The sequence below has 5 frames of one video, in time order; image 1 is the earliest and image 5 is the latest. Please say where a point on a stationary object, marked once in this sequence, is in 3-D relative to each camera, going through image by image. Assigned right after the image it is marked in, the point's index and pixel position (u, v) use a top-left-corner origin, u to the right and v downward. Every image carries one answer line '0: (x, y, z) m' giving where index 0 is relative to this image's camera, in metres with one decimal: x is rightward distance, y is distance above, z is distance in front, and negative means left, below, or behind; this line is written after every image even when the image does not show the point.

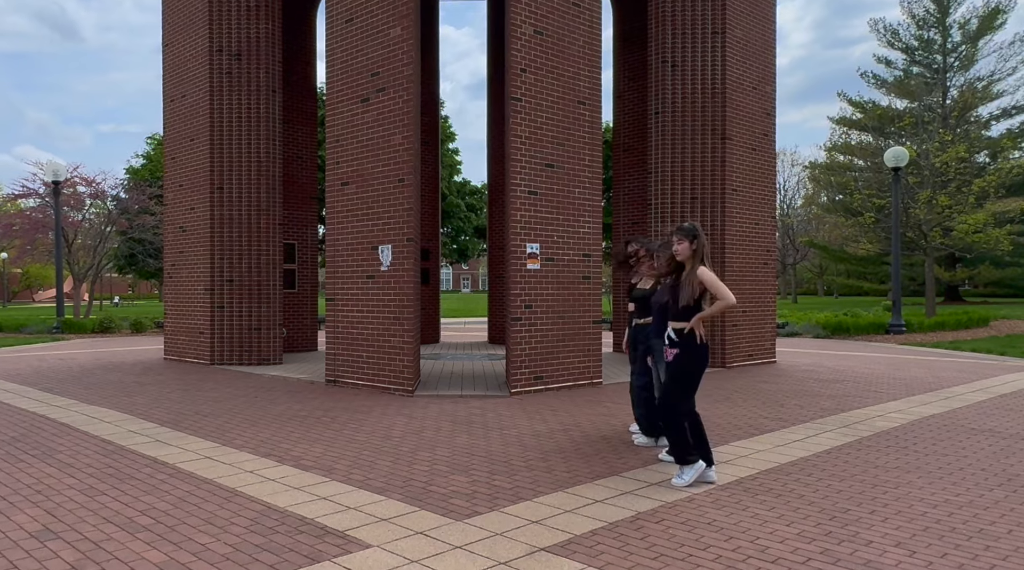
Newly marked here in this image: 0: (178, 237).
0: (-5.9, +0.9, +14.1) m
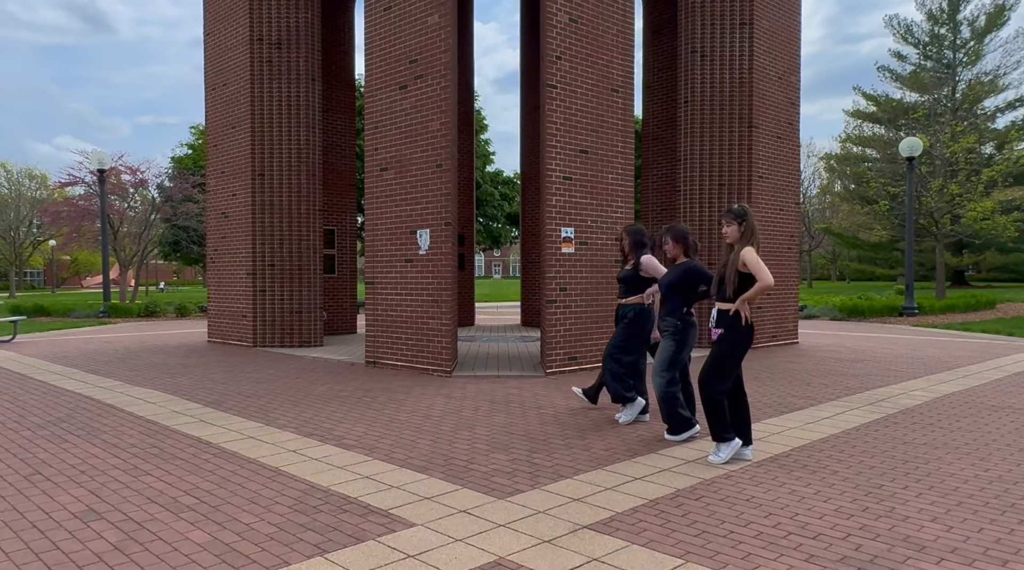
0: (-5.3, +1.1, +14.5) m
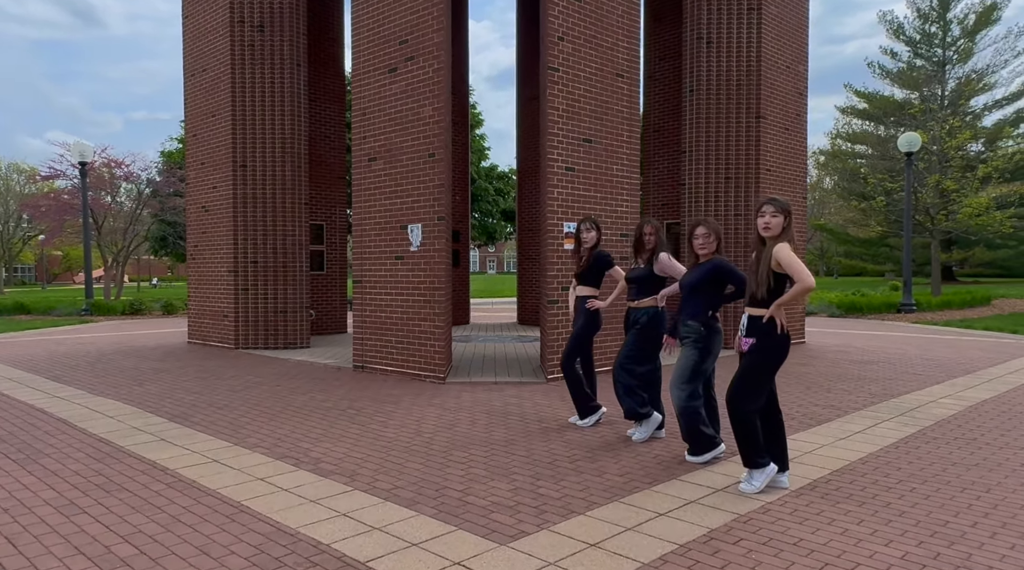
0: (-5.4, +1.2, +13.8) m
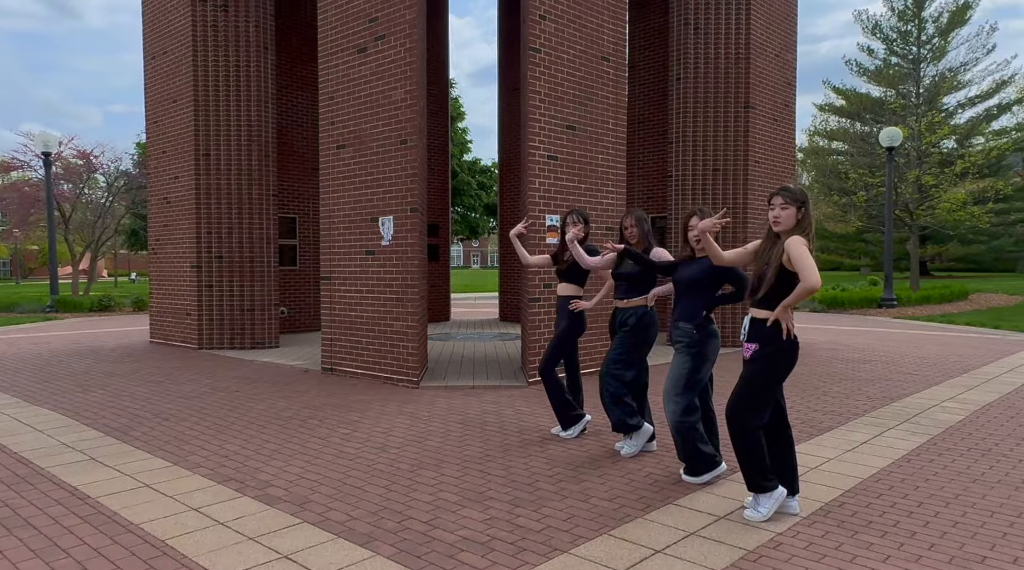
0: (-5.7, +1.2, +13.1) m
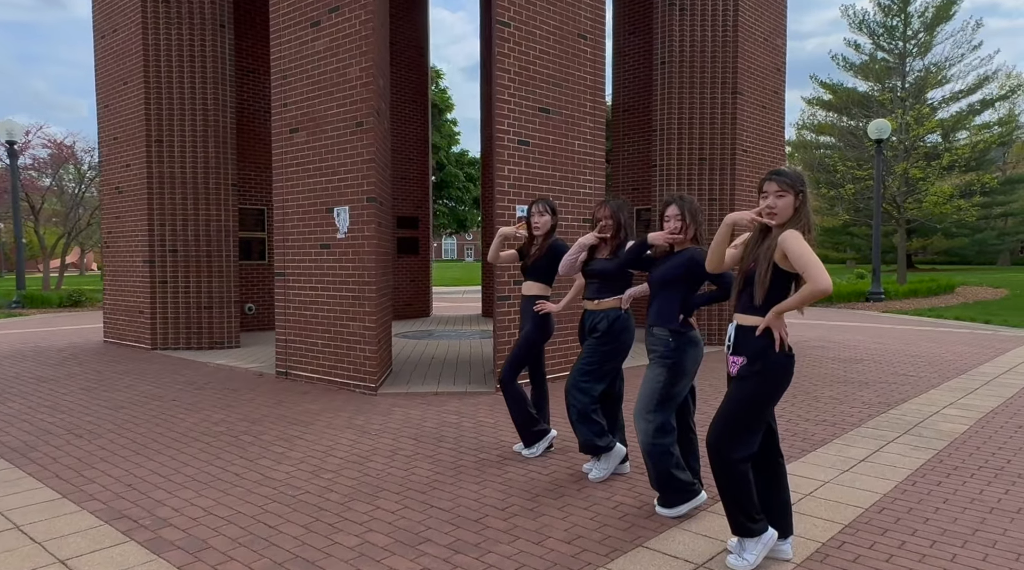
0: (-6.0, +1.3, +12.4) m
